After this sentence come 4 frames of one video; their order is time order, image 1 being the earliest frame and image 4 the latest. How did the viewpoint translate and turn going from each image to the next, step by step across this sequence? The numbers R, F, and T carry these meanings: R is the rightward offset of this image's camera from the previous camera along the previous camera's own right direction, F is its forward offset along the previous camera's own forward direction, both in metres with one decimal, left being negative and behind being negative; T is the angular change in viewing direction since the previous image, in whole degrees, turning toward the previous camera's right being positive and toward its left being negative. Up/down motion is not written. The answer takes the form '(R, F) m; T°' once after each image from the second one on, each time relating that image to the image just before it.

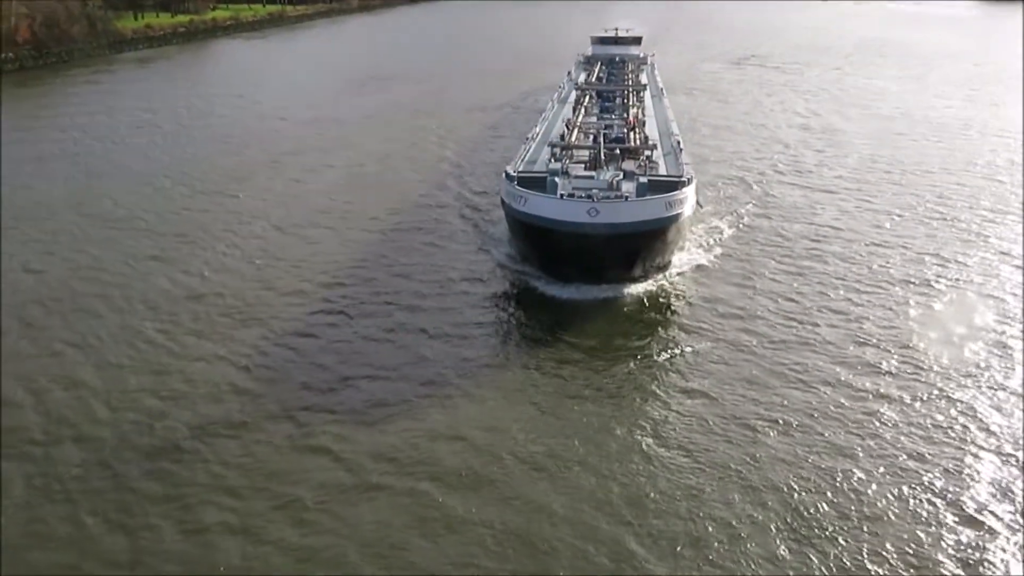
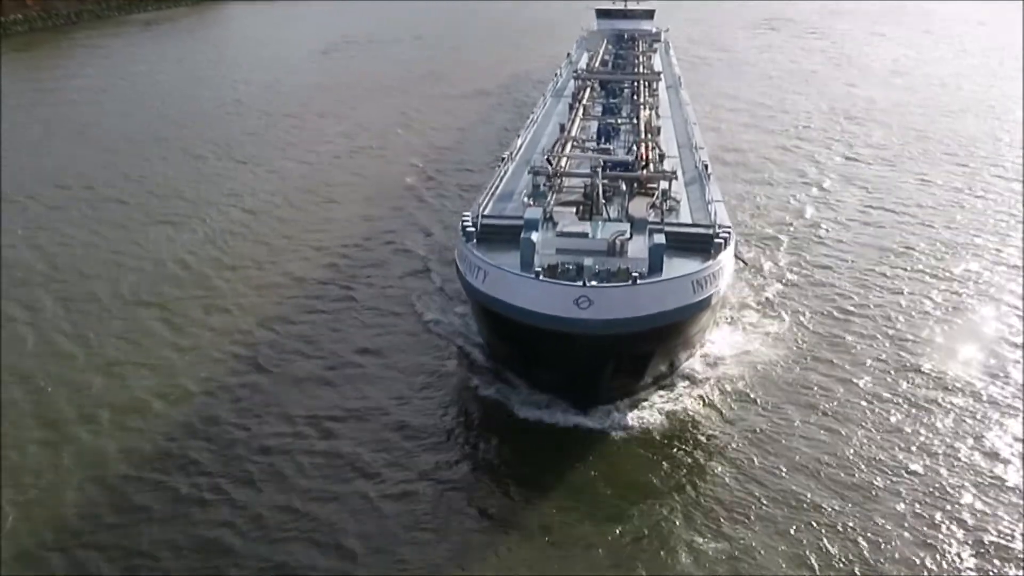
(+0.2, +1.4) m; -1°
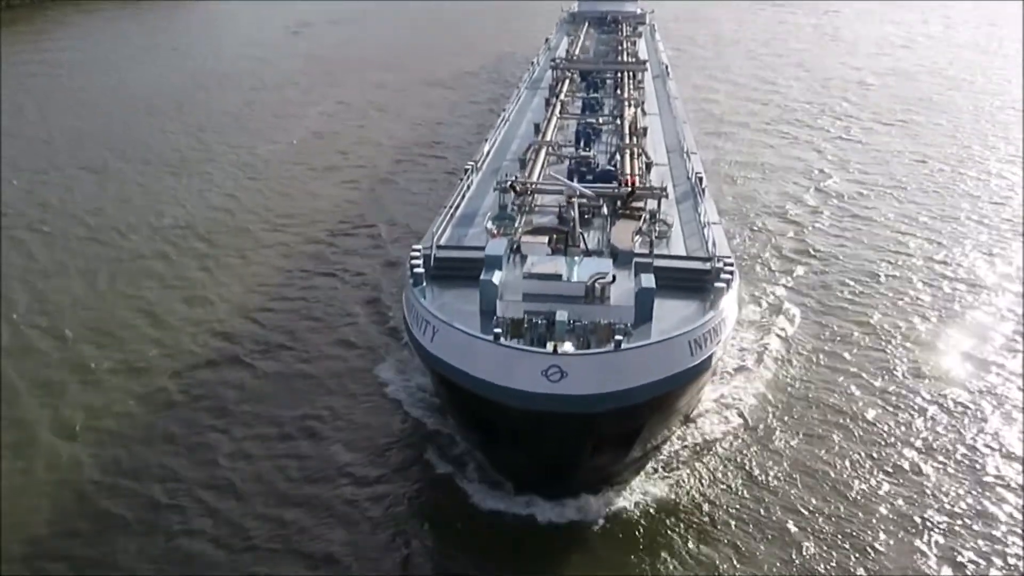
(+0.1, +0.7) m; +1°
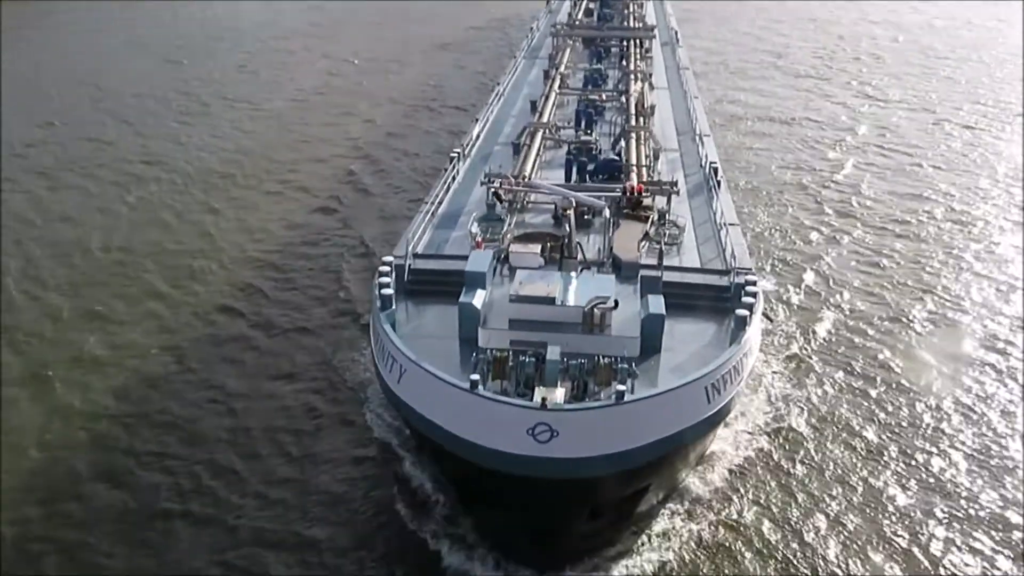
(+0.1, +0.5) m; 0°
